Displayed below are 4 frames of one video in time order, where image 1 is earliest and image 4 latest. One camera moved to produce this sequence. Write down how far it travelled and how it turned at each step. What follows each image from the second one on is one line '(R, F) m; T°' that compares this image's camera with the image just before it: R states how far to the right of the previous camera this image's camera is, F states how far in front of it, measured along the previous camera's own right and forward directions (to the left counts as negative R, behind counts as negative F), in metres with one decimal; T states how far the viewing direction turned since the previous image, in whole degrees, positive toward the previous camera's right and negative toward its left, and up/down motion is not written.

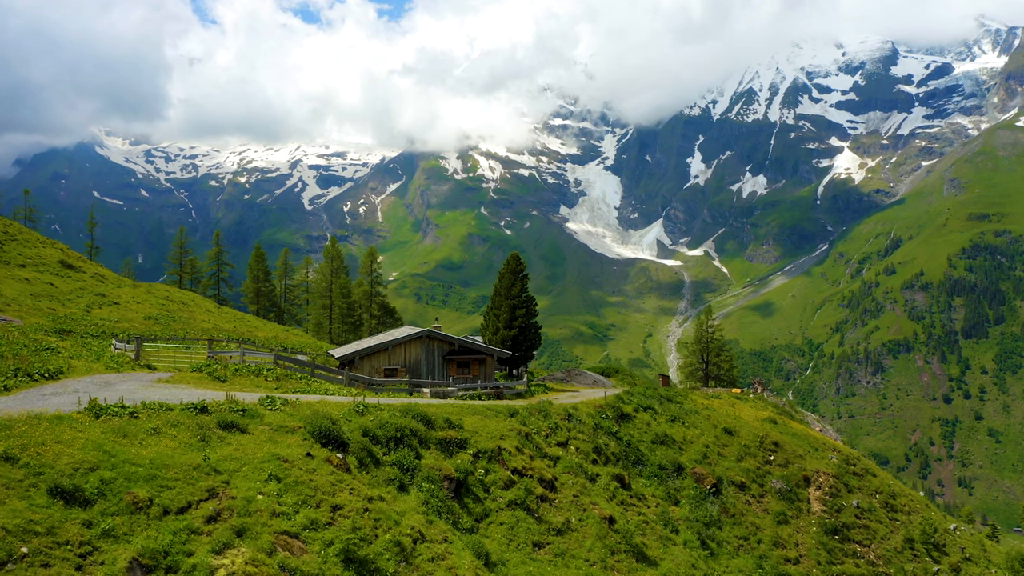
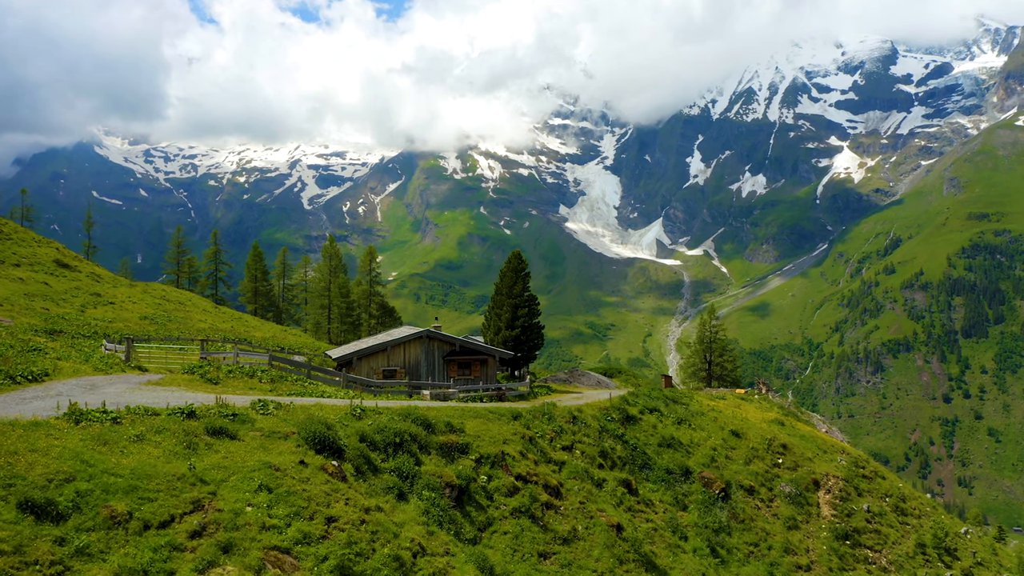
(-0.2, +1.1) m; 0°
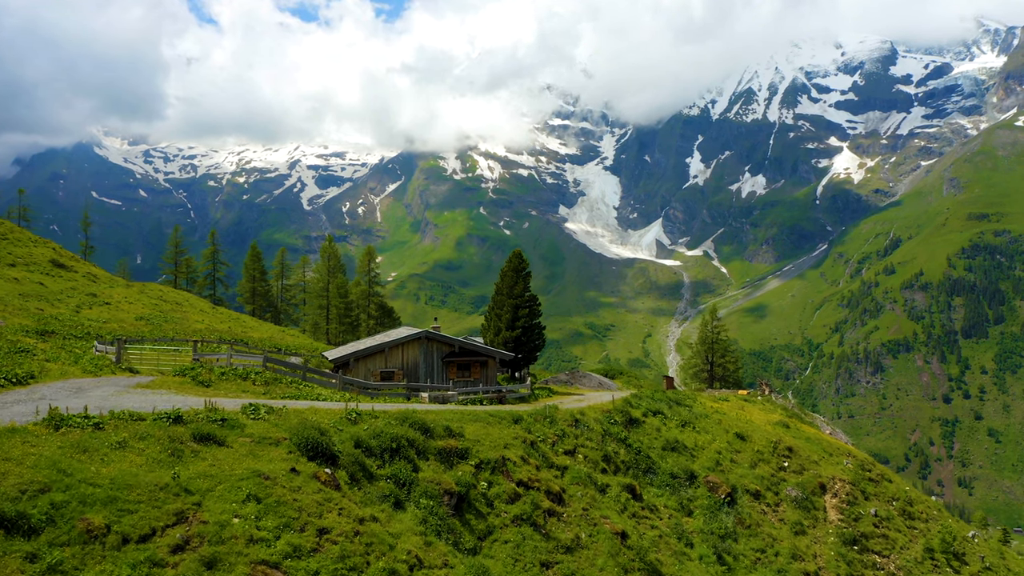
(-0.1, +0.9) m; 0°
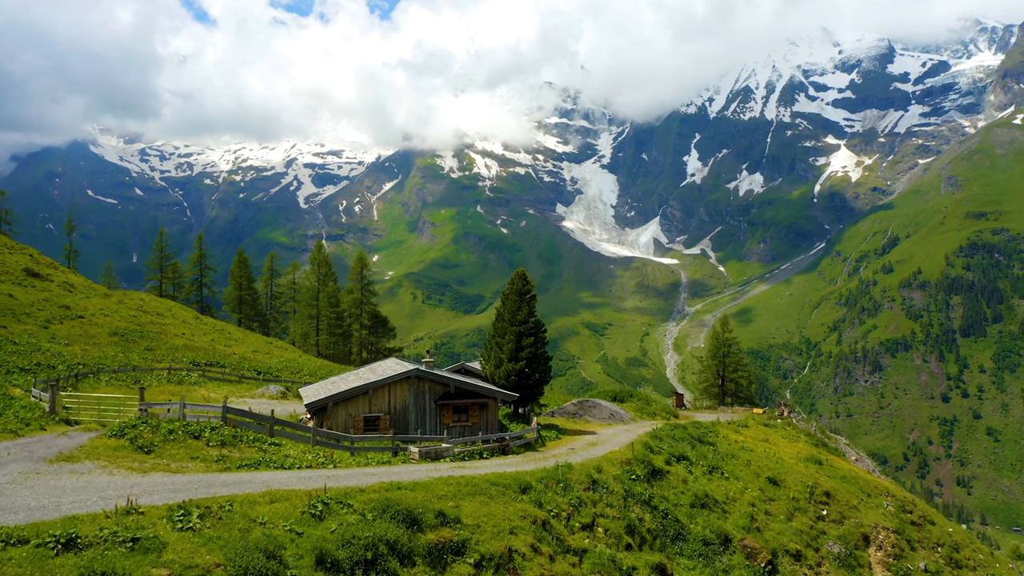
(-0.4, +5.1) m; 0°
